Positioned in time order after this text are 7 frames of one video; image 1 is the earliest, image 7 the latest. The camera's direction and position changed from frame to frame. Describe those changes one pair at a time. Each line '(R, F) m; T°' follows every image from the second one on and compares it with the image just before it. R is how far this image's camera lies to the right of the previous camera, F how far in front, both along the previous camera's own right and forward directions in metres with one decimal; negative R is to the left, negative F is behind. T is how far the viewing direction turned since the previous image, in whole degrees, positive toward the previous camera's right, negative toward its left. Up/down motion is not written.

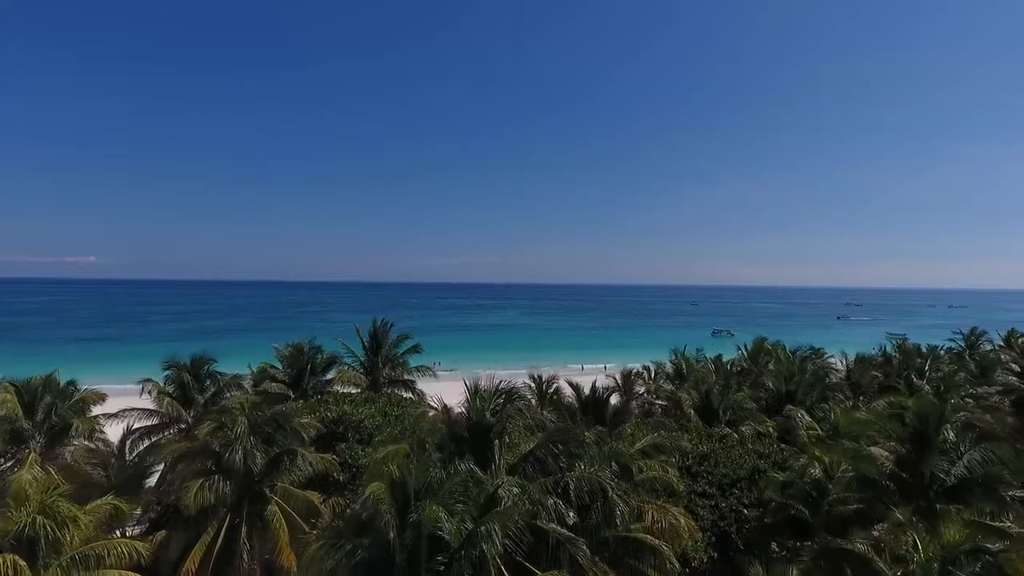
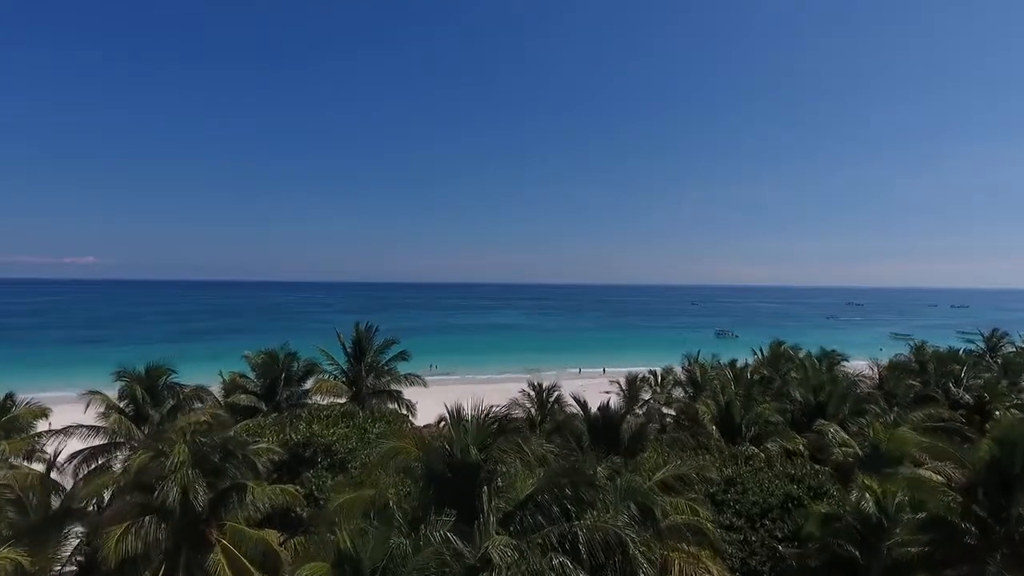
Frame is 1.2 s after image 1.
(+0.1, +1.8) m; 0°
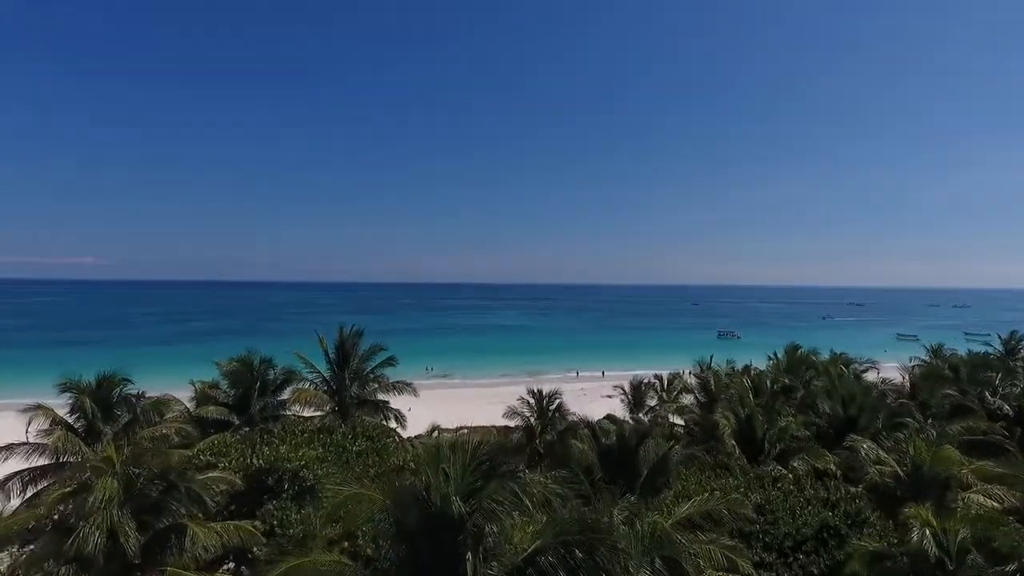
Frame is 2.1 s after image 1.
(+0.1, +1.5) m; 0°
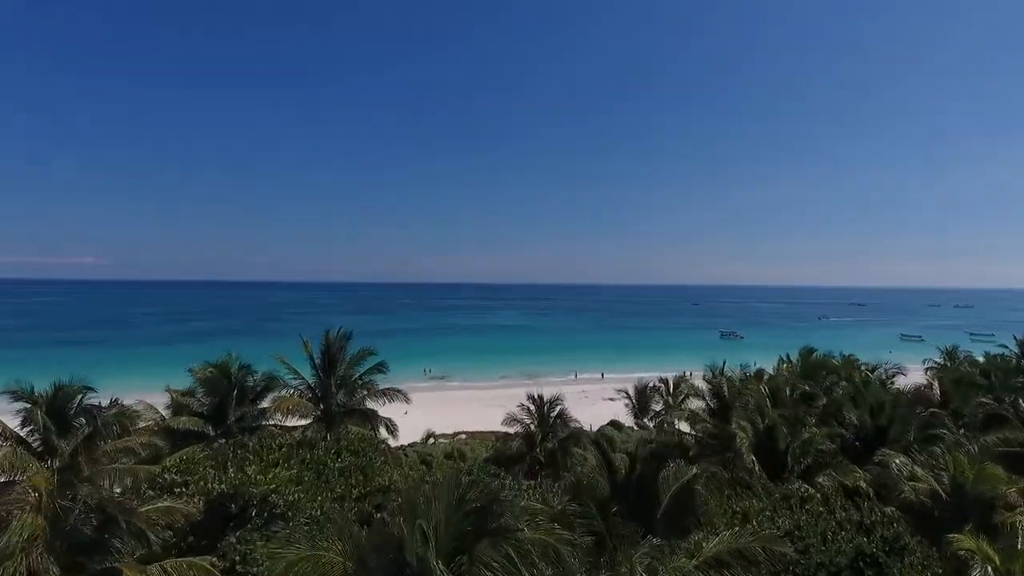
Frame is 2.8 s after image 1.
(0.0, +1.2) m; 0°
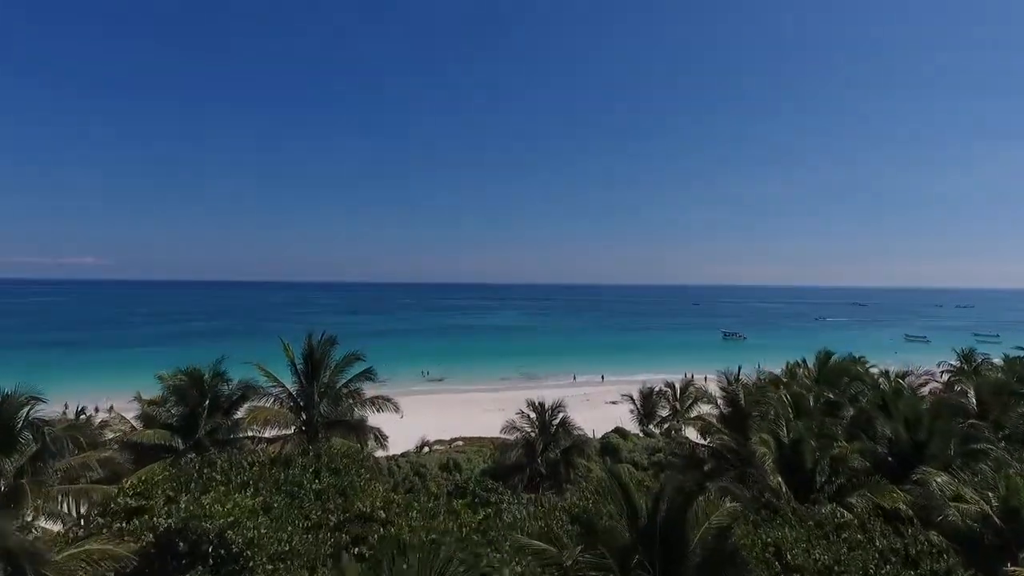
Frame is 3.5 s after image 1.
(0.0, +1.2) m; 0°
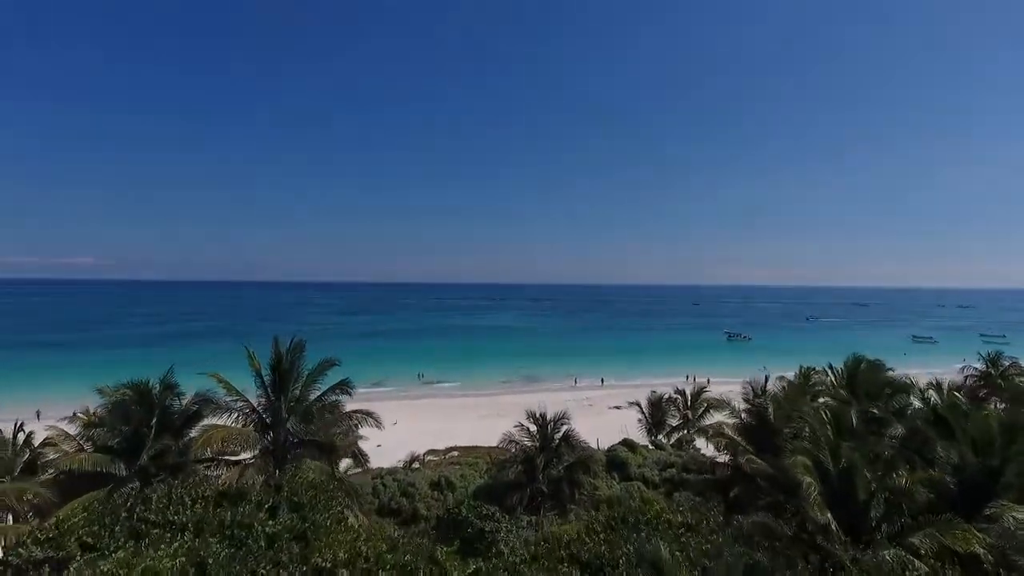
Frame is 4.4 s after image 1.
(0.0, +1.8) m; 0°
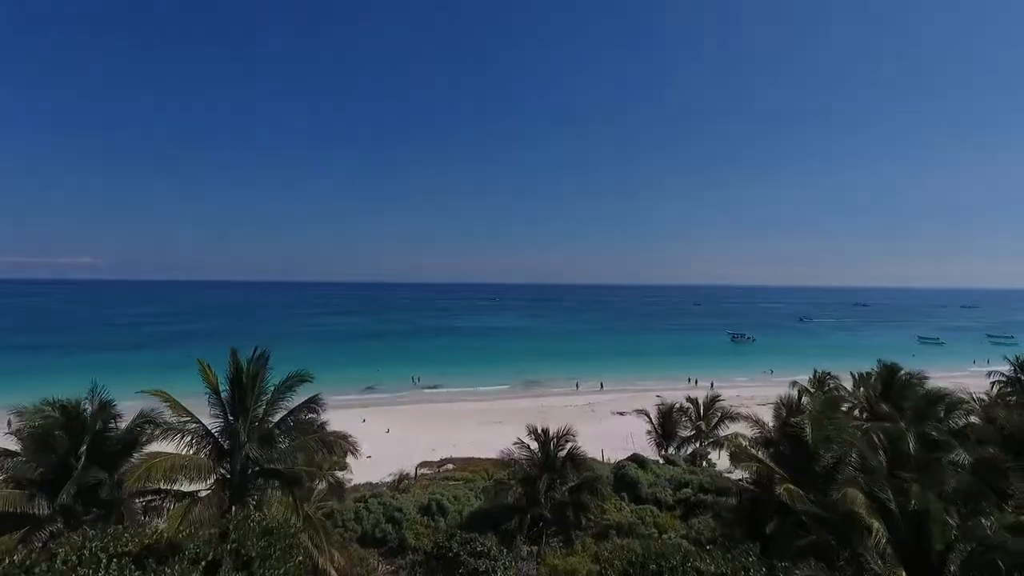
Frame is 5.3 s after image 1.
(0.0, +1.8) m; 0°
